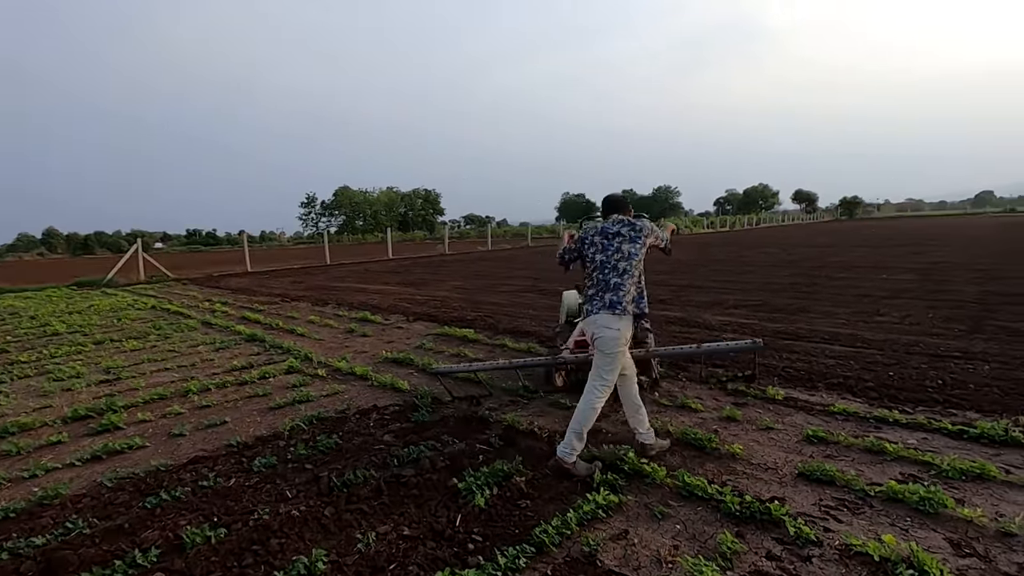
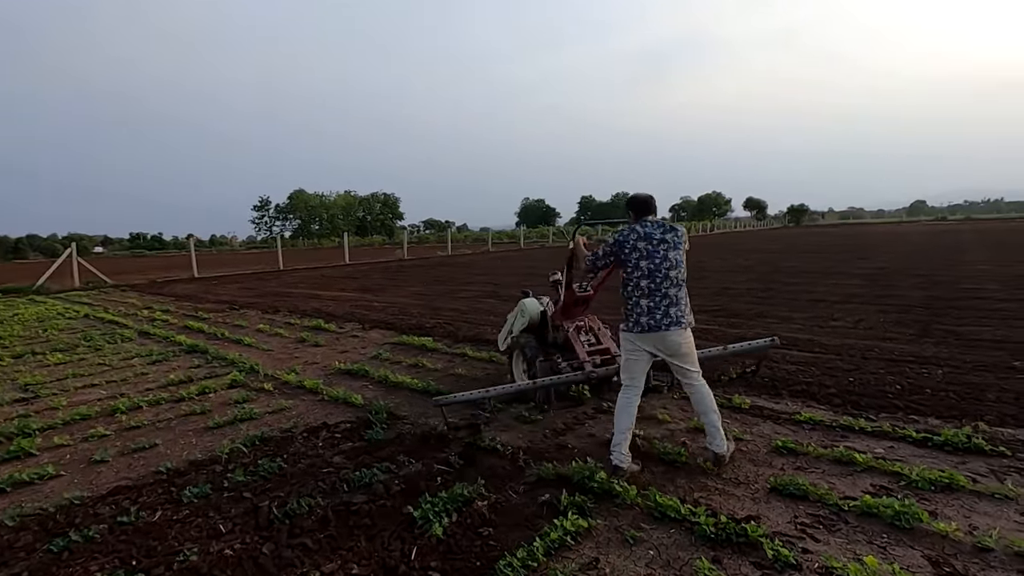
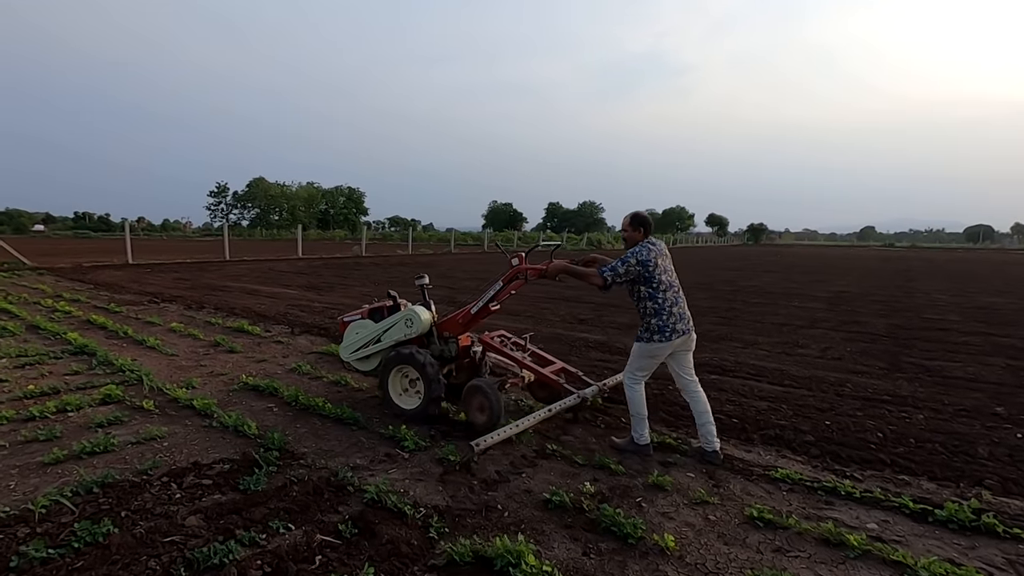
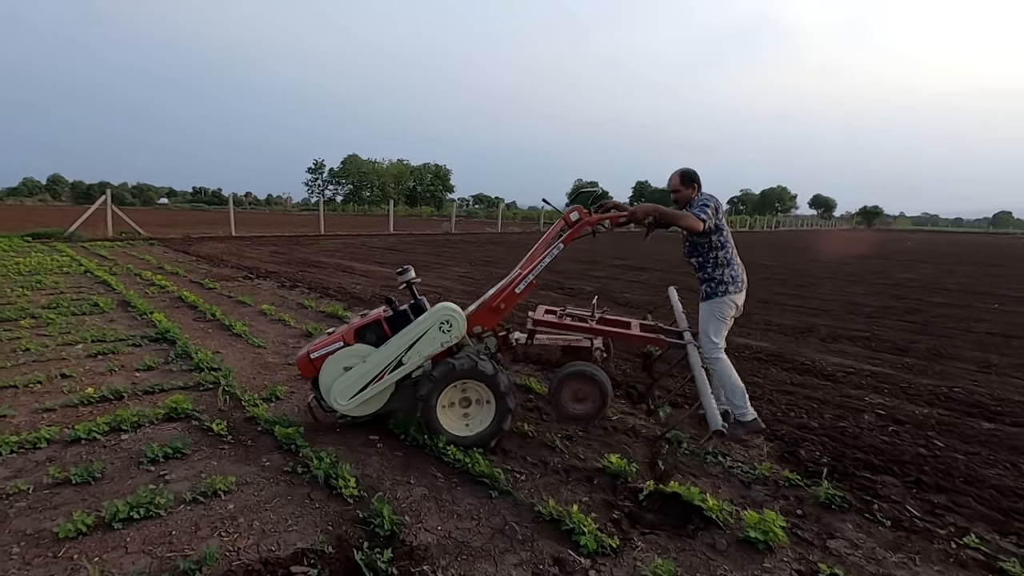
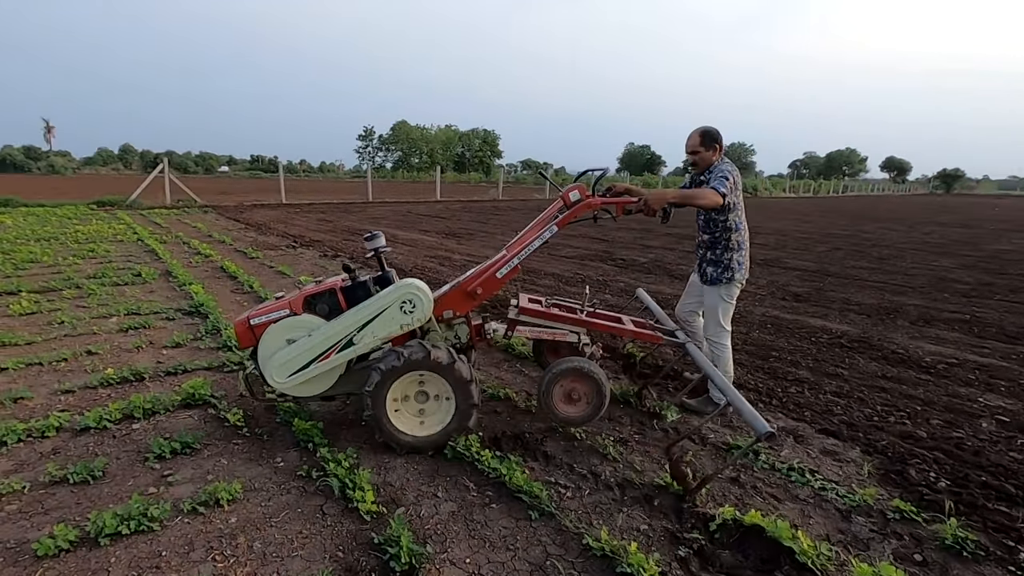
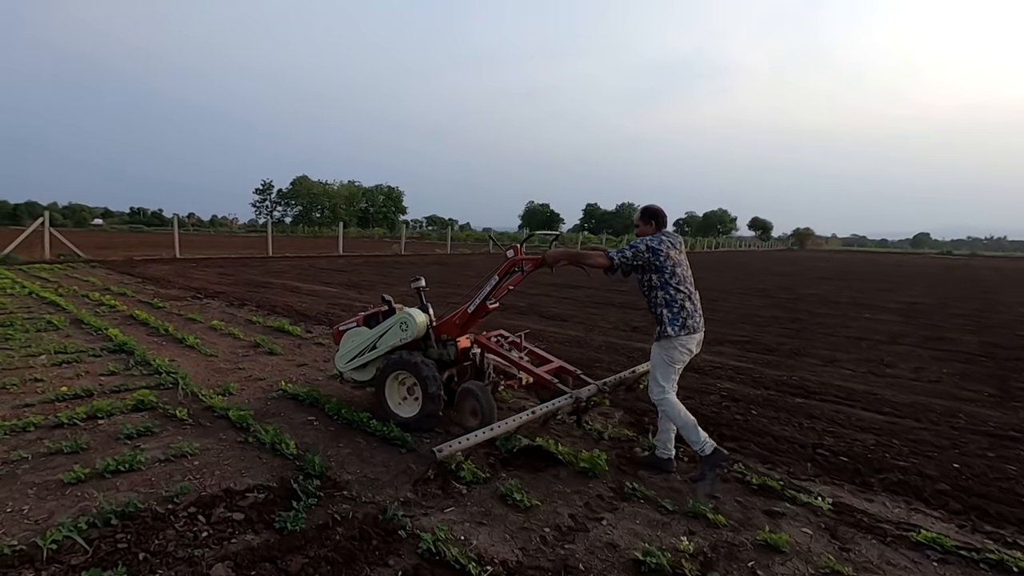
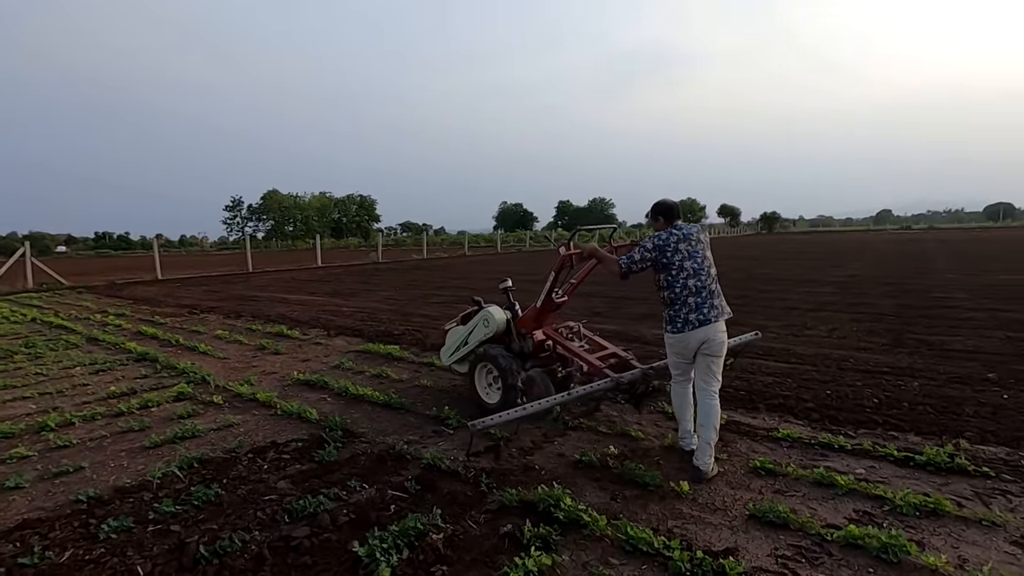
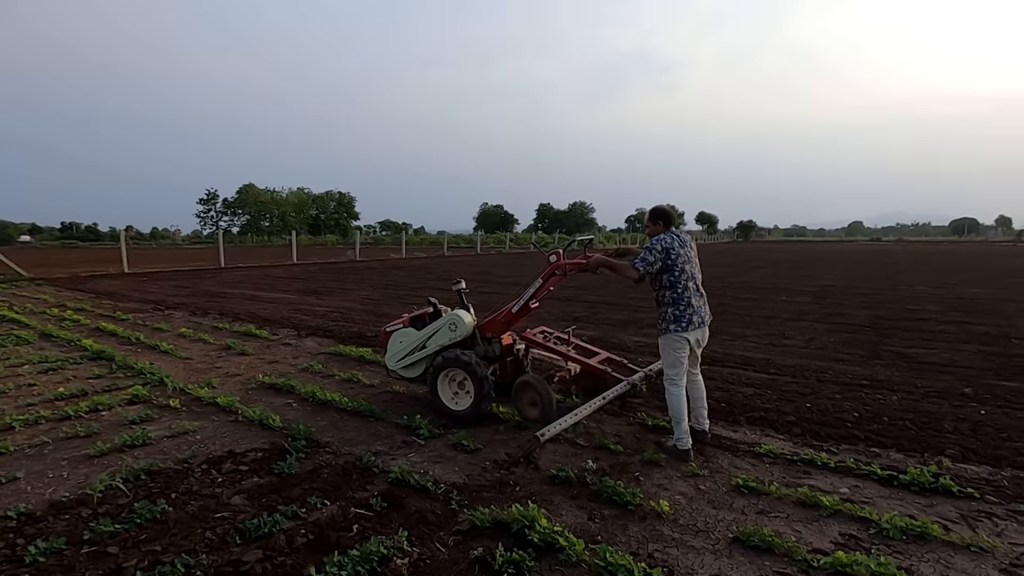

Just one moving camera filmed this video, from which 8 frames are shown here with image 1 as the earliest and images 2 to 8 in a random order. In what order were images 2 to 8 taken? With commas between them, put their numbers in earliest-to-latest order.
2, 7, 8, 3, 6, 4, 5
